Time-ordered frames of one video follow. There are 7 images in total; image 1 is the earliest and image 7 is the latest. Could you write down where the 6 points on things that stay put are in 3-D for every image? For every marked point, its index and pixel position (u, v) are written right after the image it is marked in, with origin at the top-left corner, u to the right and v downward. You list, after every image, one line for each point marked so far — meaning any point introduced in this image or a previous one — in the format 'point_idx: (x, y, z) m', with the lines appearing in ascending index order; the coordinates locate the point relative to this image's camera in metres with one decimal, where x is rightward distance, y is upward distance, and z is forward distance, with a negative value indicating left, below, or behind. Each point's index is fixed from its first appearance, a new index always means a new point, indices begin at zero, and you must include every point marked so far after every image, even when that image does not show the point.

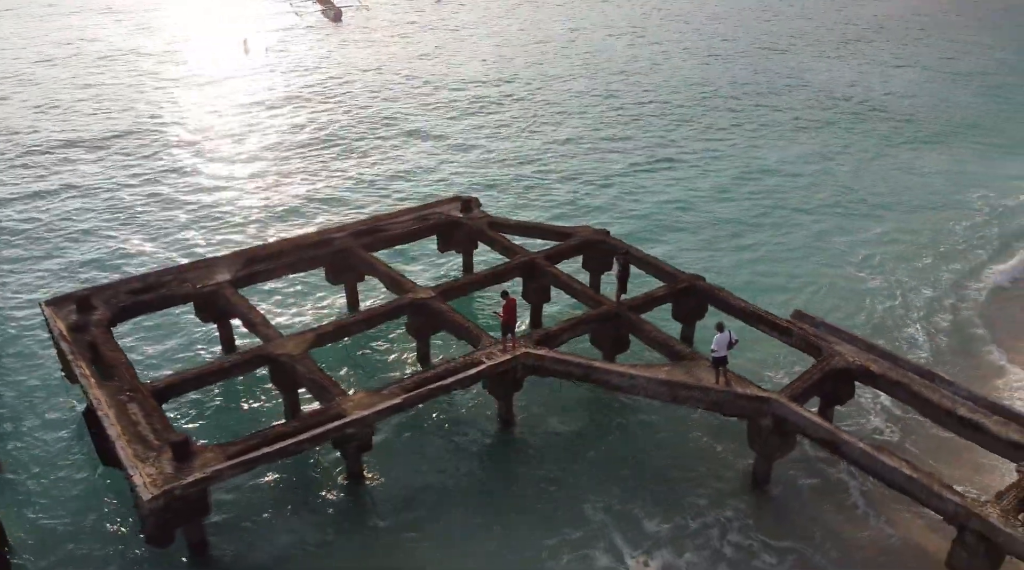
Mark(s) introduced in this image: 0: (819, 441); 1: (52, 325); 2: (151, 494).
0: (+5.5, -2.8, +14.8) m
1: (-9.7, -0.9, +17.5) m
2: (-5.4, -3.2, +12.9) m
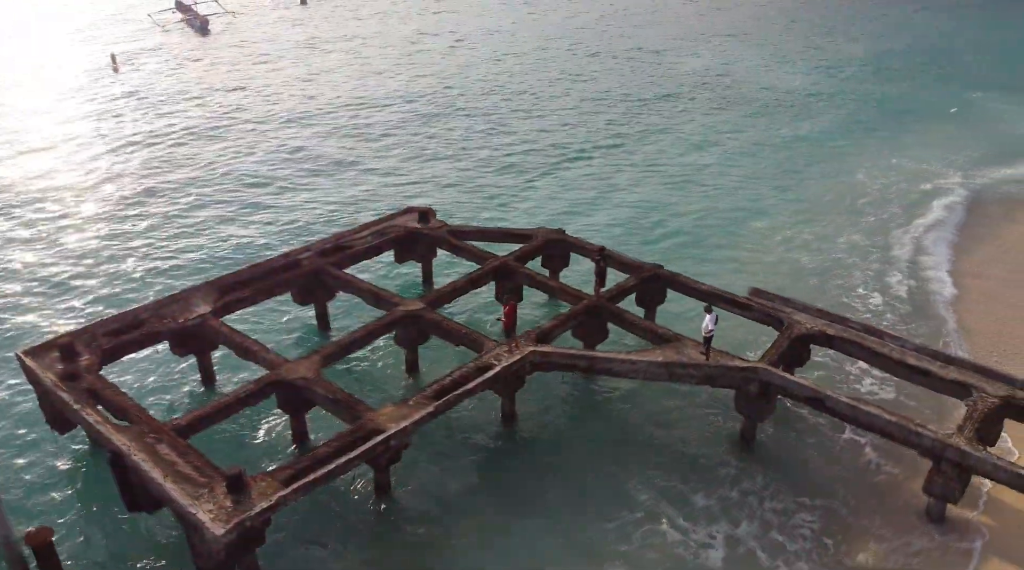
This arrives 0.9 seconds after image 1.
0: (+5.9, -2.3, +16.8) m
1: (-9.6, -1.9, +16.9) m
2: (-4.4, -3.8, +13.1) m
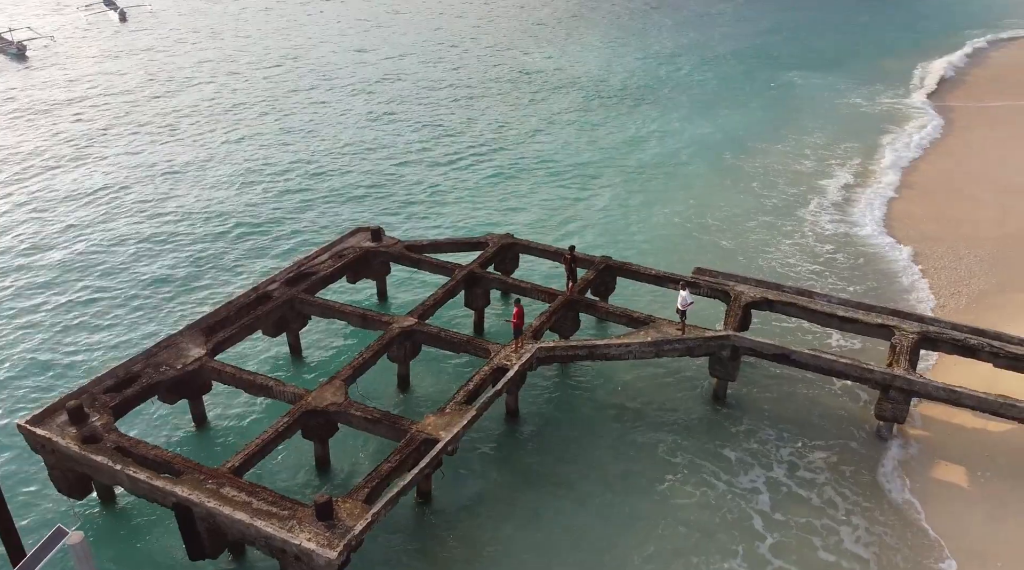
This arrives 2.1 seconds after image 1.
0: (+6.1, -1.7, +19.7) m
1: (-8.9, -3.2, +16.4) m
2: (-2.8, -4.4, +13.9) m
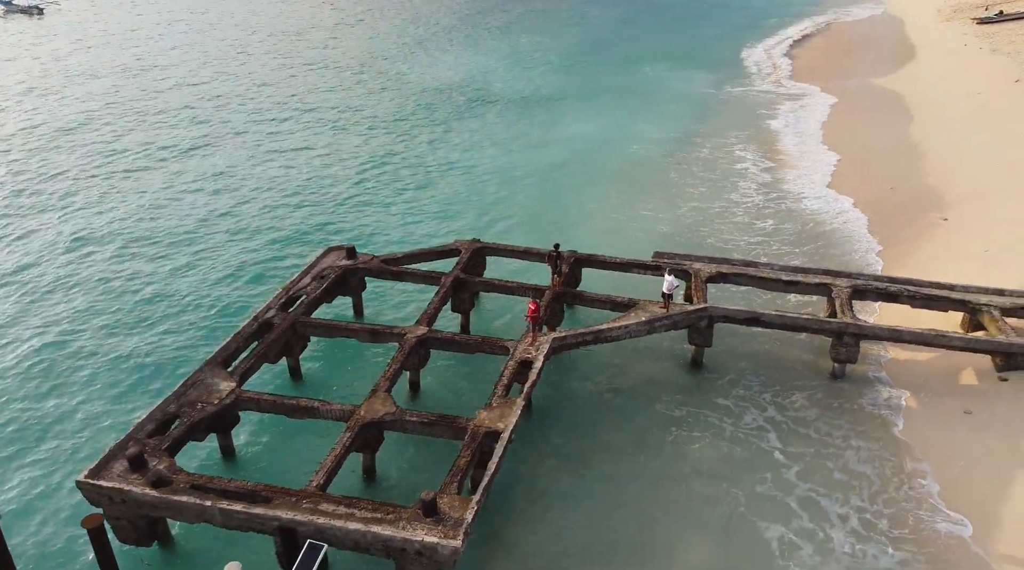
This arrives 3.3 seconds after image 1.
0: (+6.3, -1.0, +22.7) m
1: (-7.5, -4.1, +16.5) m
2: (-0.9, -4.6, +15.2) m
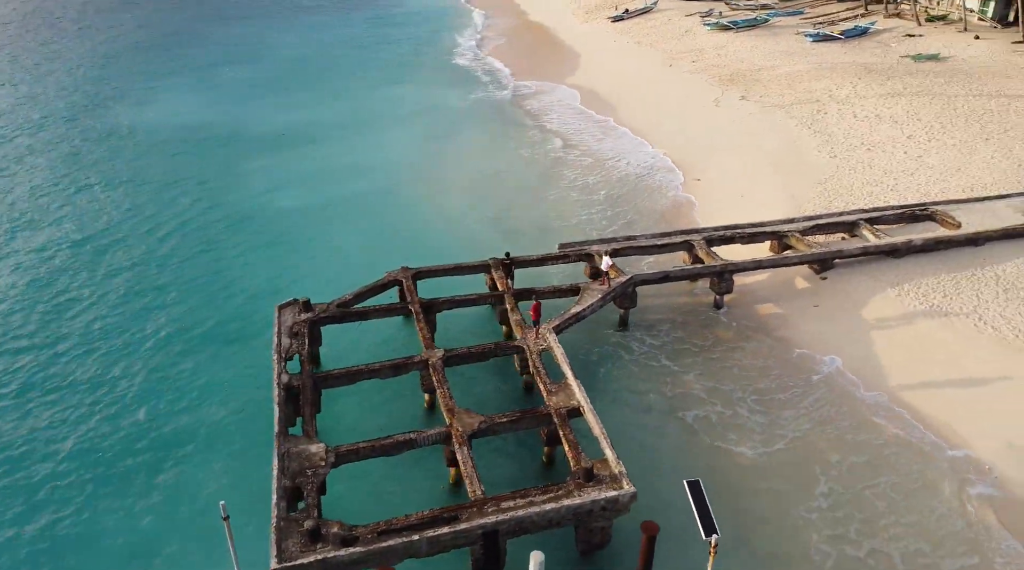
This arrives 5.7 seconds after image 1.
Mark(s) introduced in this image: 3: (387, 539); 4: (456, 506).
0: (+4.9, +0.1, +28.7) m
1: (-3.8, -5.7, +17.2) m
2: (+2.7, -4.6, +19.0) m
3: (-2.7, -5.4, +17.7) m
4: (-1.3, -4.9, +18.5) m
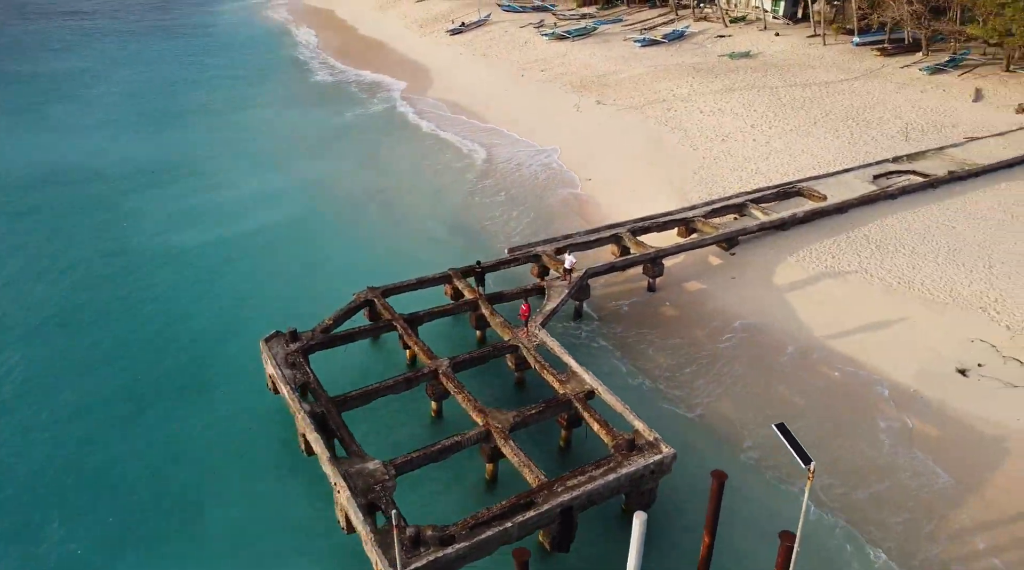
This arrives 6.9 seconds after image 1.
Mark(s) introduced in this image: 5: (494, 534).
0: (+3.3, +0.4, +31.5) m
1: (-1.6, -6.0, +18.3) m
2: (+4.0, -4.2, +21.5) m
3: (-0.7, -5.7, +19.1) m
4: (+0.4, -5.0, +20.1) m
5: (-0.5, -5.7, +18.9) m
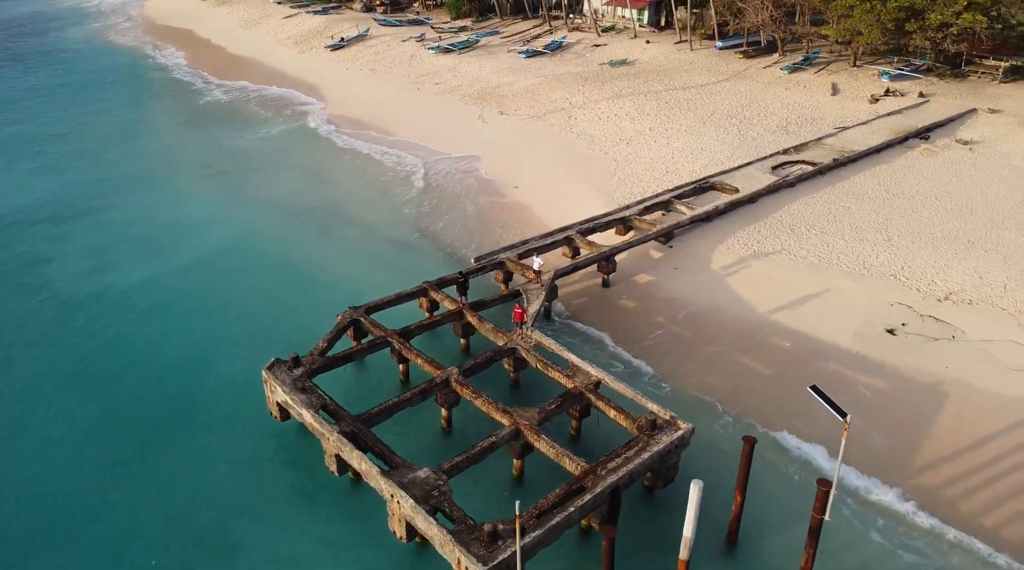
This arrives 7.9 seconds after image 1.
0: (+2.0, +0.4, +33.4) m
1: (+0.1, -6.2, +19.5) m
2: (+4.9, -4.0, +23.7) m
3: (+0.8, -5.8, +20.5) m
4: (+1.7, -5.1, +21.7) m
5: (+1.1, -5.7, +20.4) m
